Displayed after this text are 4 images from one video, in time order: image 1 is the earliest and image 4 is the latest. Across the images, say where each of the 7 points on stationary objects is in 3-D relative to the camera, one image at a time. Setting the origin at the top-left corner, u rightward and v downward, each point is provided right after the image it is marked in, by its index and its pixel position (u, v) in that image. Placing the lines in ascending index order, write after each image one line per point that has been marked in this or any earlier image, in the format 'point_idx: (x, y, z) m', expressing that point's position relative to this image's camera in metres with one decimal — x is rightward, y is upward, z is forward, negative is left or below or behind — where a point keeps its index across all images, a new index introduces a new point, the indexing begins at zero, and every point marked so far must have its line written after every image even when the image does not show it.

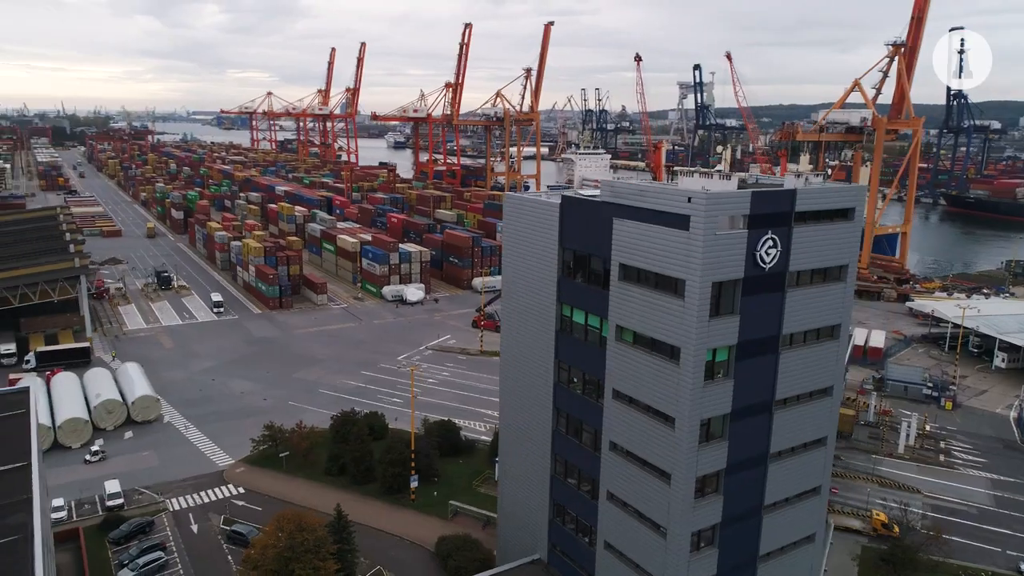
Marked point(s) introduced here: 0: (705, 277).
0: (+3.4, +0.2, +13.5) m
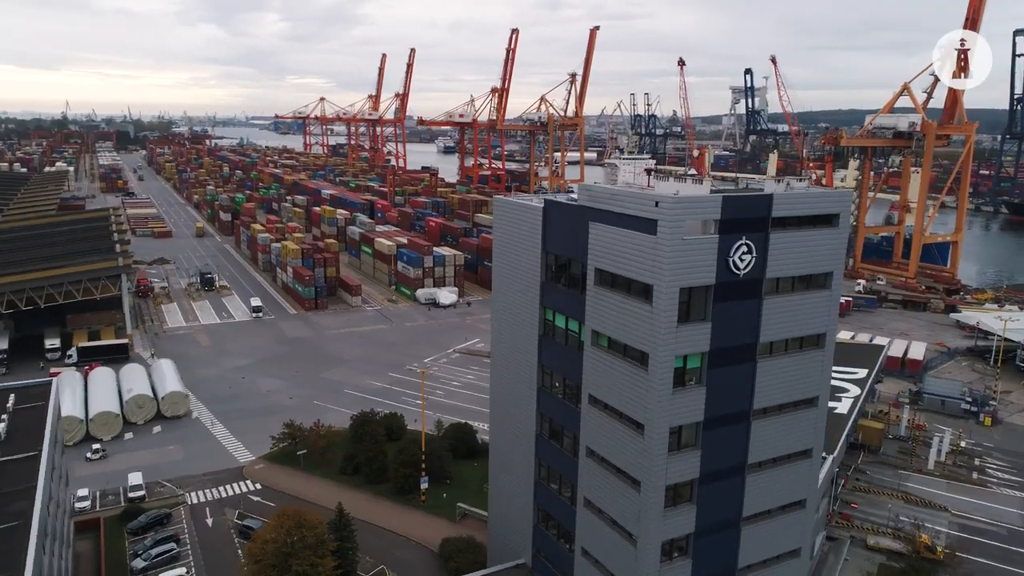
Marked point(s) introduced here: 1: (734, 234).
0: (+2.8, +0.1, +13.3) m
1: (+4.0, +1.0, +13.7) m
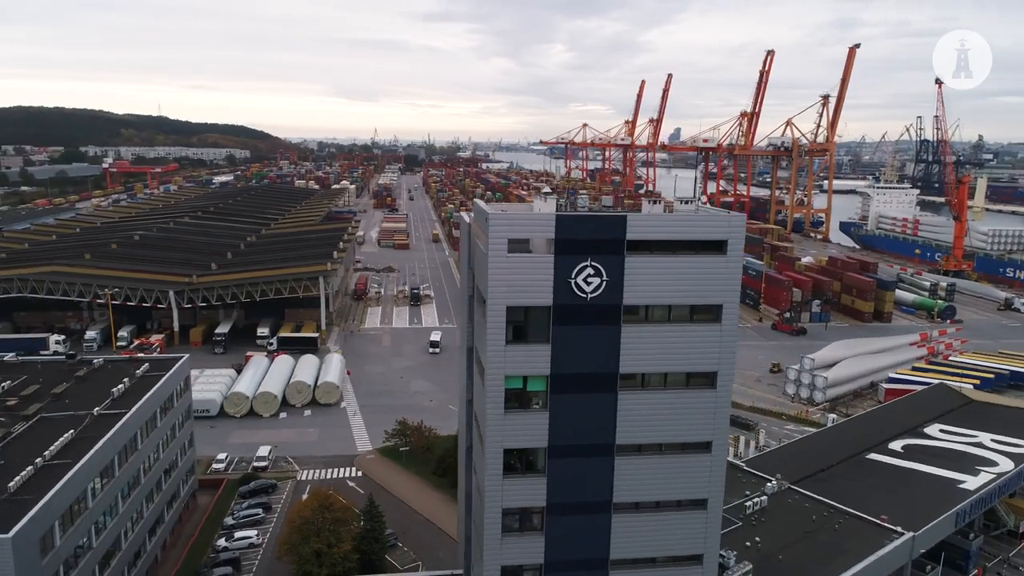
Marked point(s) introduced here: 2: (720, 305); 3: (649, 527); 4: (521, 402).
0: (-0.2, -0.2, +13.1) m
1: (+1.1, +0.6, +13.2) m
2: (+3.8, -0.3, +13.8) m
3: (+2.5, -4.5, +14.4) m
4: (+0.2, -2.0, +13.7) m
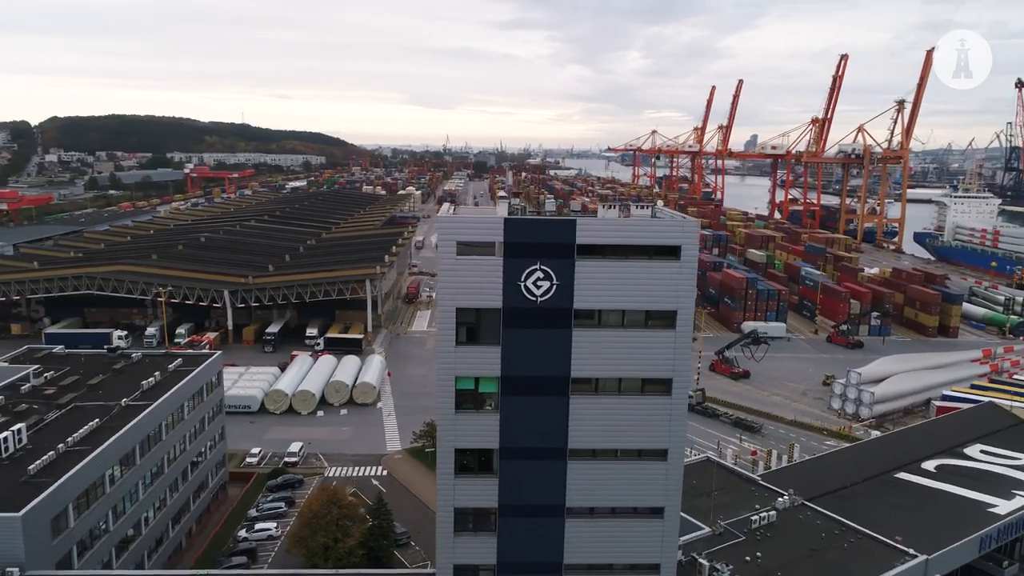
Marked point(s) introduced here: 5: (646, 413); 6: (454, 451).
0: (-1.1, -0.2, +13.3) m
1: (+0.3, +0.5, +13.3) m
2: (+3.0, -0.4, +13.6) m
3: (+1.7, -4.6, +14.3) m
4: (-0.7, -2.1, +13.8) m
5: (+2.4, -2.3, +13.9) m
6: (-1.0, -3.0, +13.9) m
